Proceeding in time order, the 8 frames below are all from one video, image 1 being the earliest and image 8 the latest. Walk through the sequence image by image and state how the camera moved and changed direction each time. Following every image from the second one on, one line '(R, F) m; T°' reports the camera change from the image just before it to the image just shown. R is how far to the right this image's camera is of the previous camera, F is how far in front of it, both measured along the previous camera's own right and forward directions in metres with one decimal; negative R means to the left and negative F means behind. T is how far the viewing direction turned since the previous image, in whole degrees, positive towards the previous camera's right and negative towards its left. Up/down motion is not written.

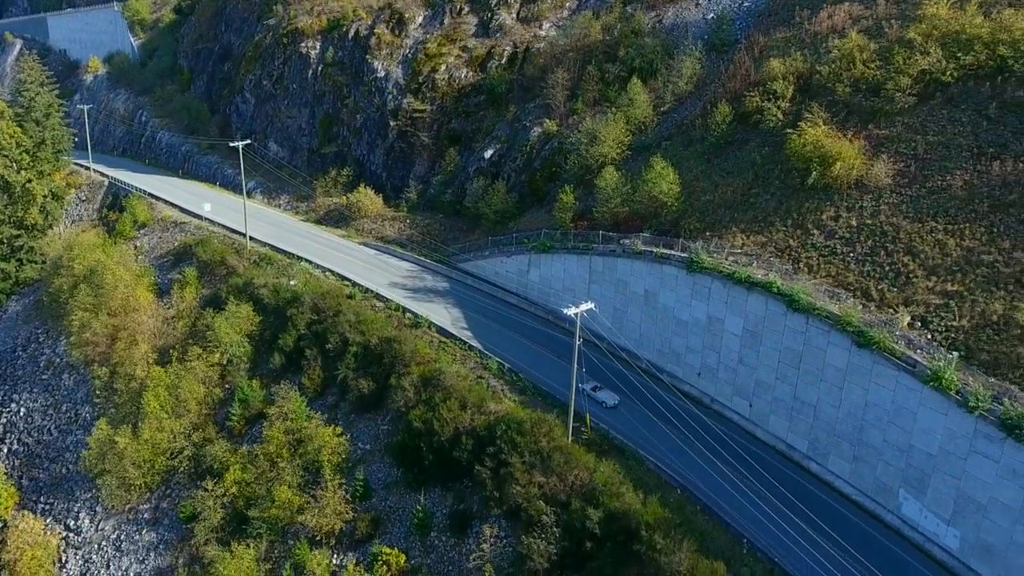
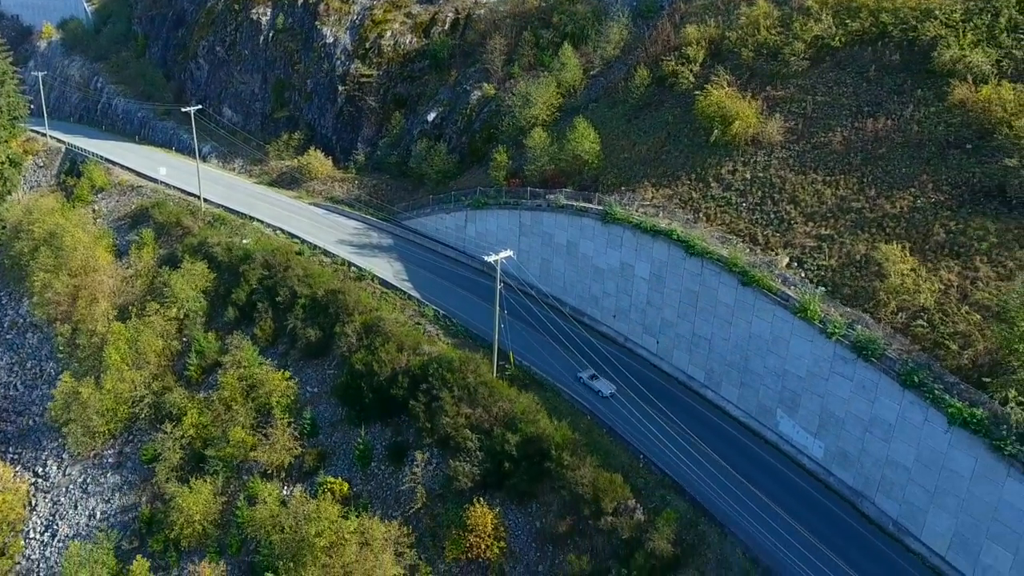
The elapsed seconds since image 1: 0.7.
(+1.4, -2.4) m; +2°
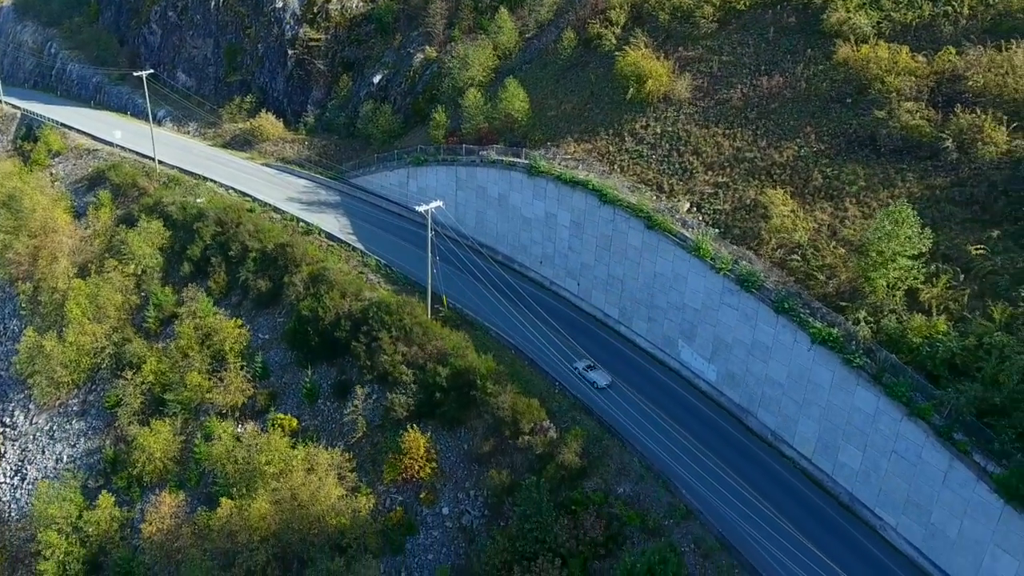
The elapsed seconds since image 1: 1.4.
(+1.4, -2.4) m; +2°
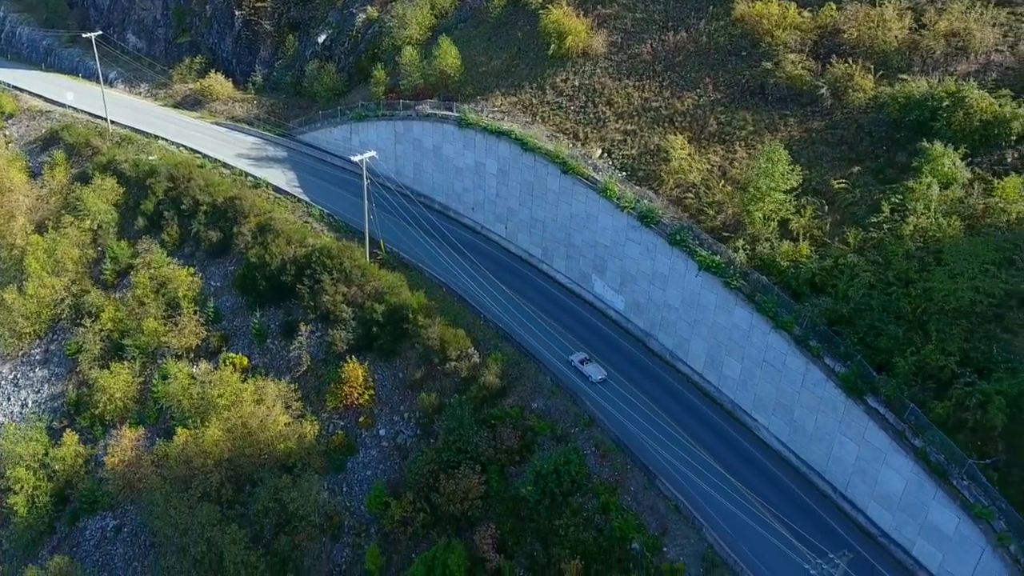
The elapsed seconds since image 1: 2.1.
(+1.5, -2.6) m; +2°
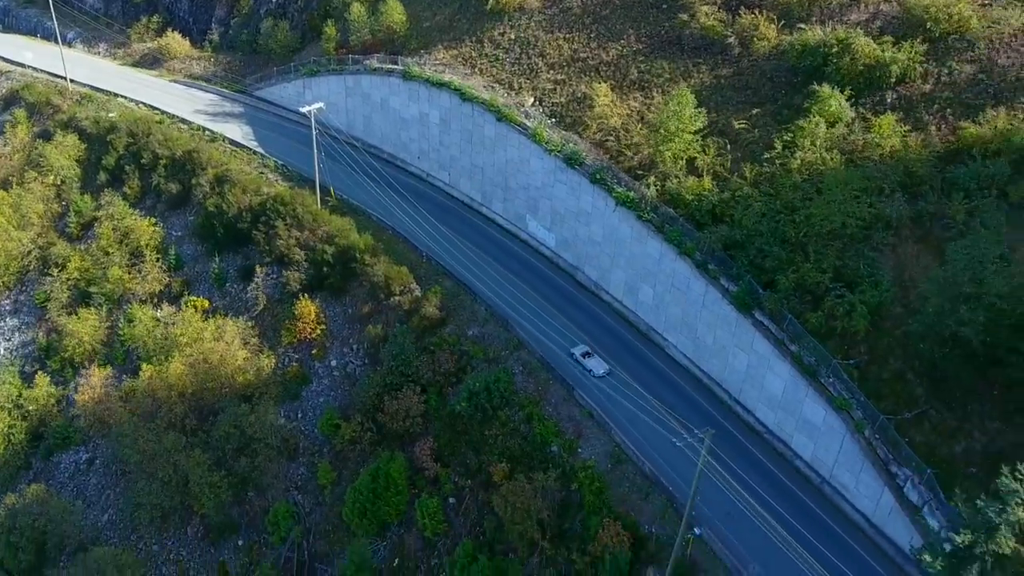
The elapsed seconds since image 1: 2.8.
(+1.4, -2.4) m; +2°
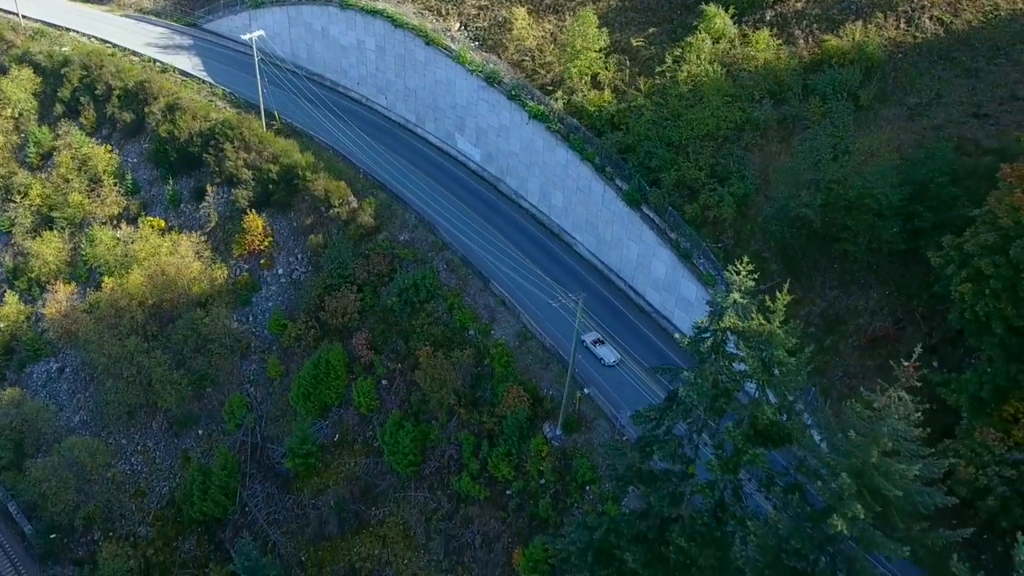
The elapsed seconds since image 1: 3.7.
(+1.8, -3.1) m; +2°
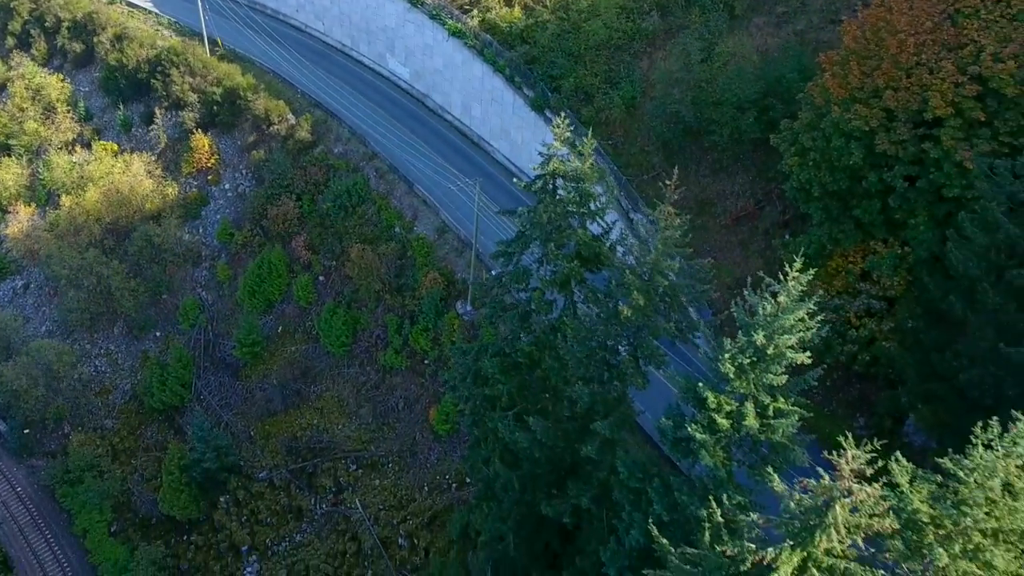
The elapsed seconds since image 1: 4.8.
(+2.0, -3.2) m; +2°
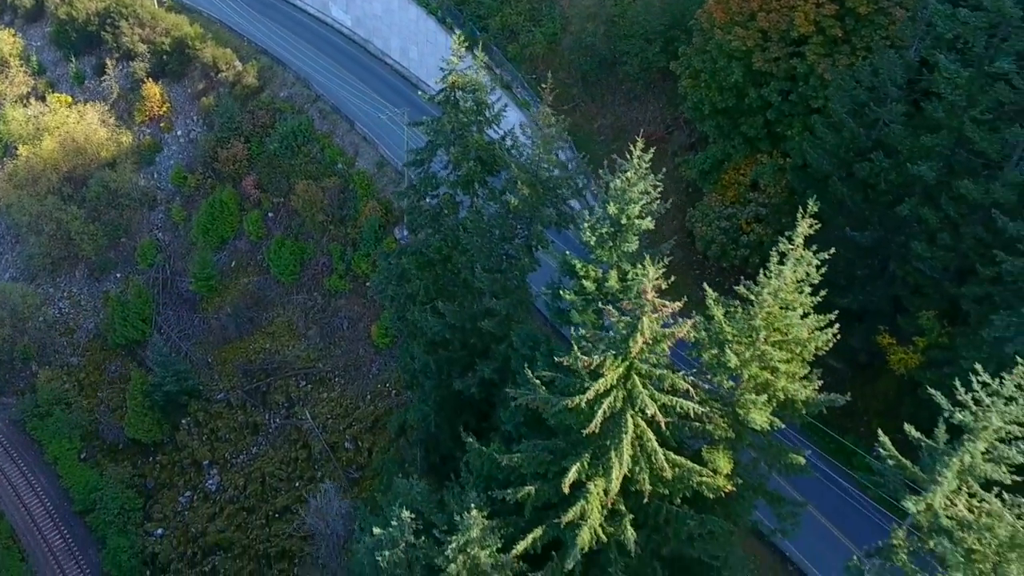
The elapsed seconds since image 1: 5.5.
(+1.4, -2.3) m; +2°
